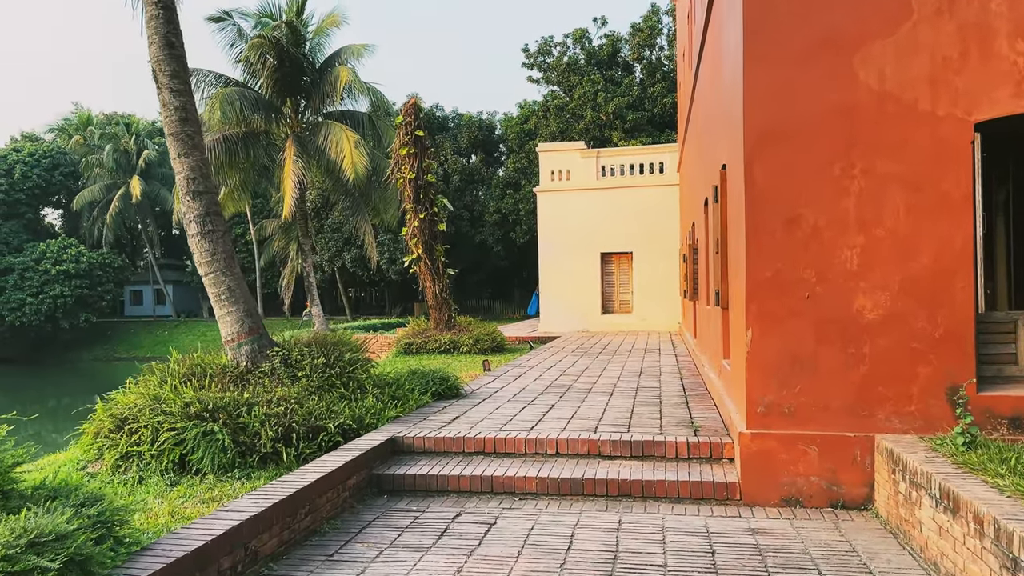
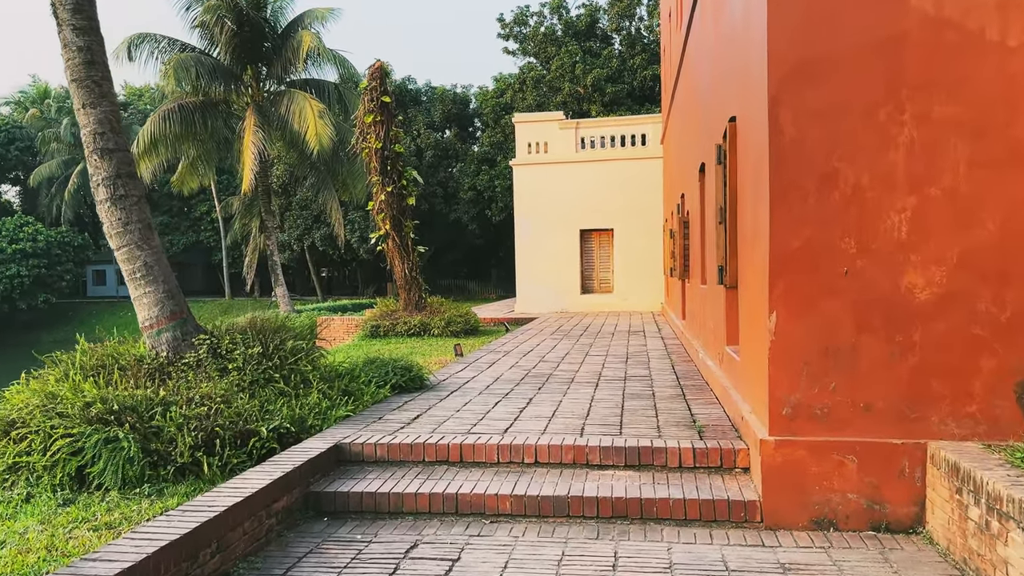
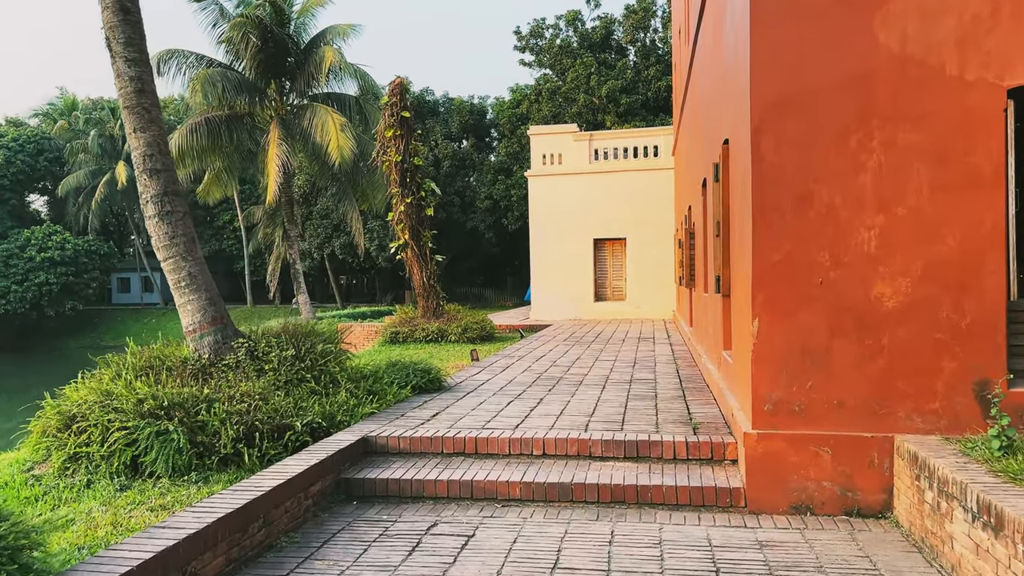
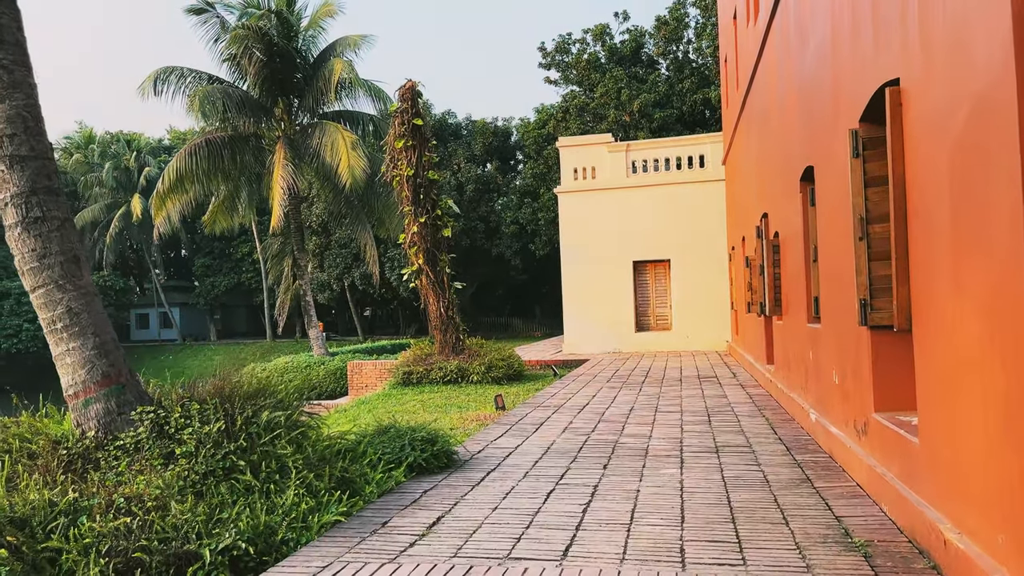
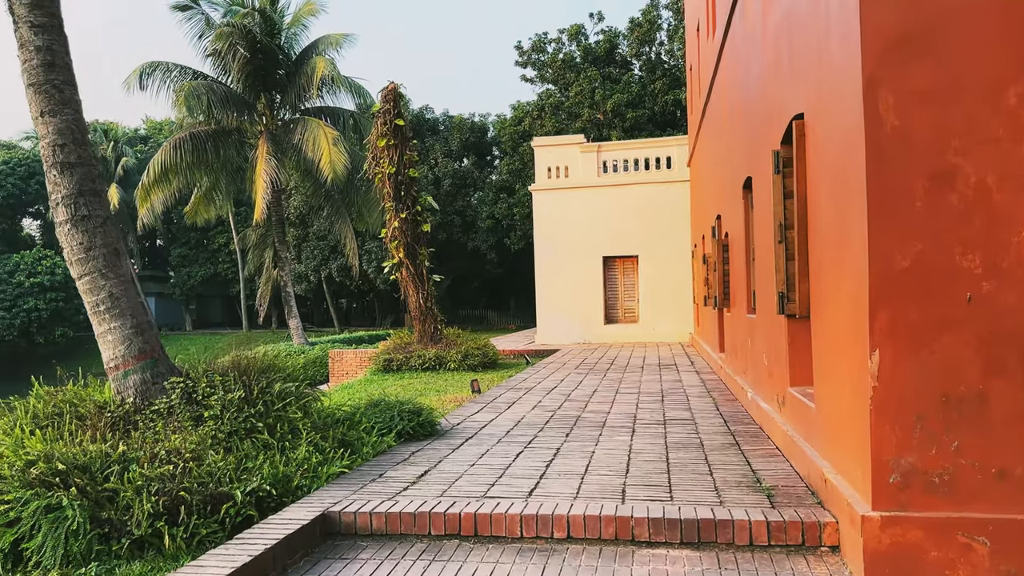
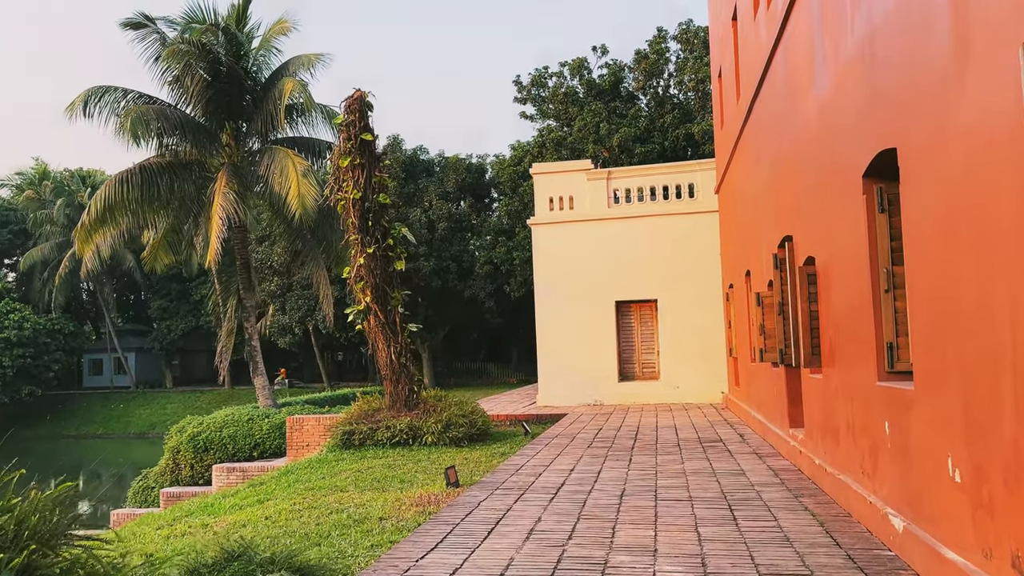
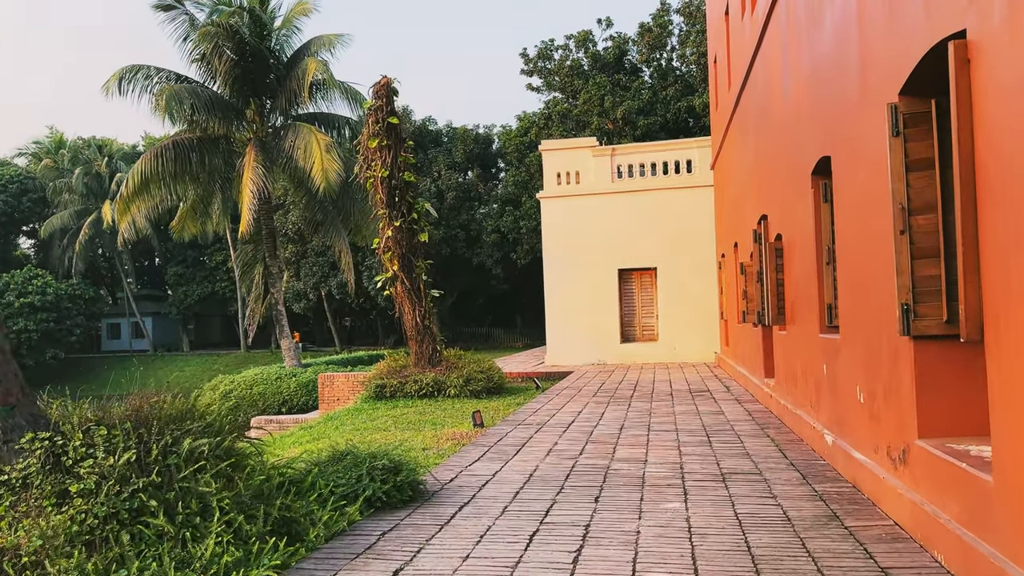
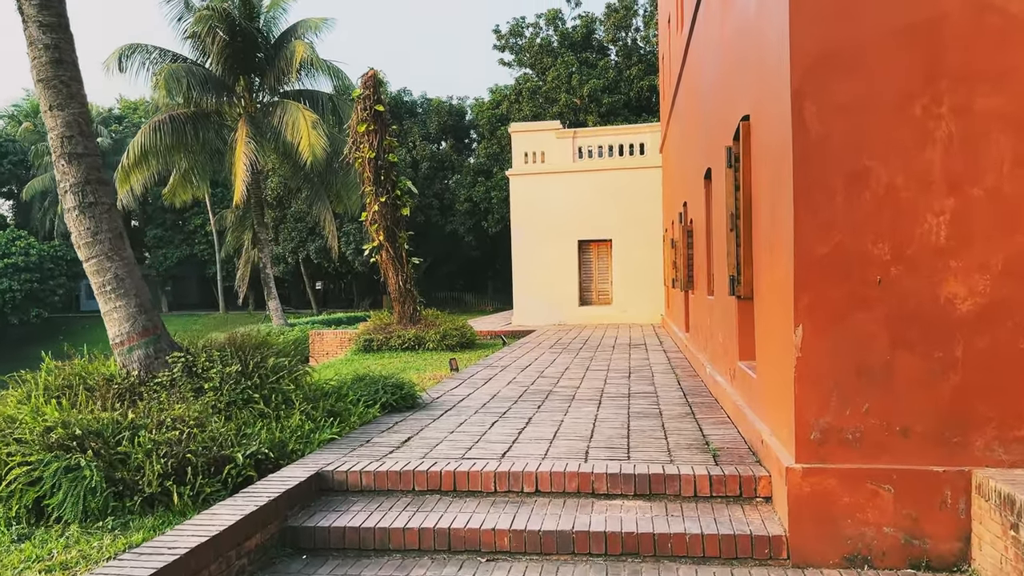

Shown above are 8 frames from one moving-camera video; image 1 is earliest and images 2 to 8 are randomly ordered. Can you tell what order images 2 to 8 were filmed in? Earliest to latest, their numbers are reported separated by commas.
3, 2, 8, 5, 4, 7, 6
